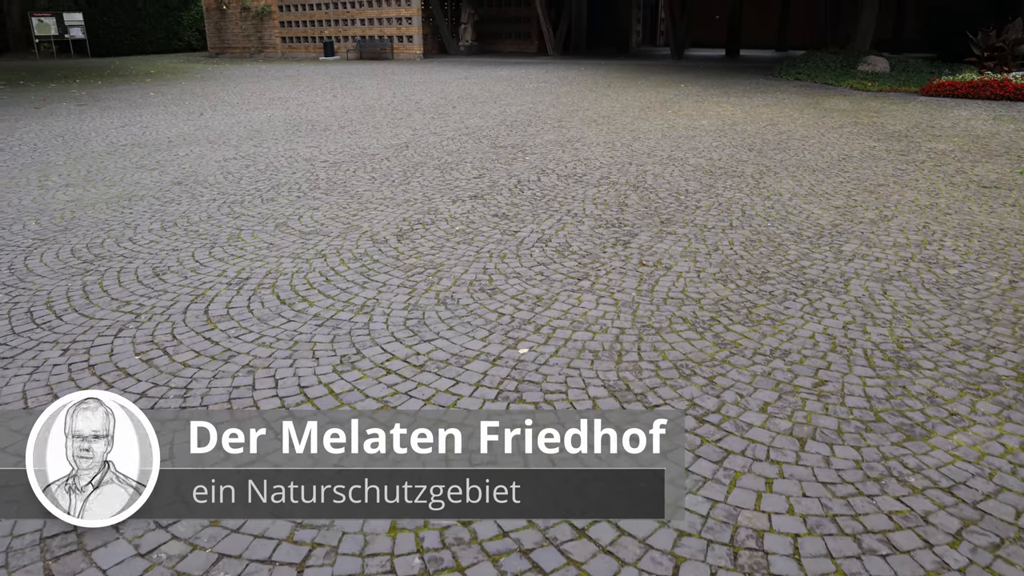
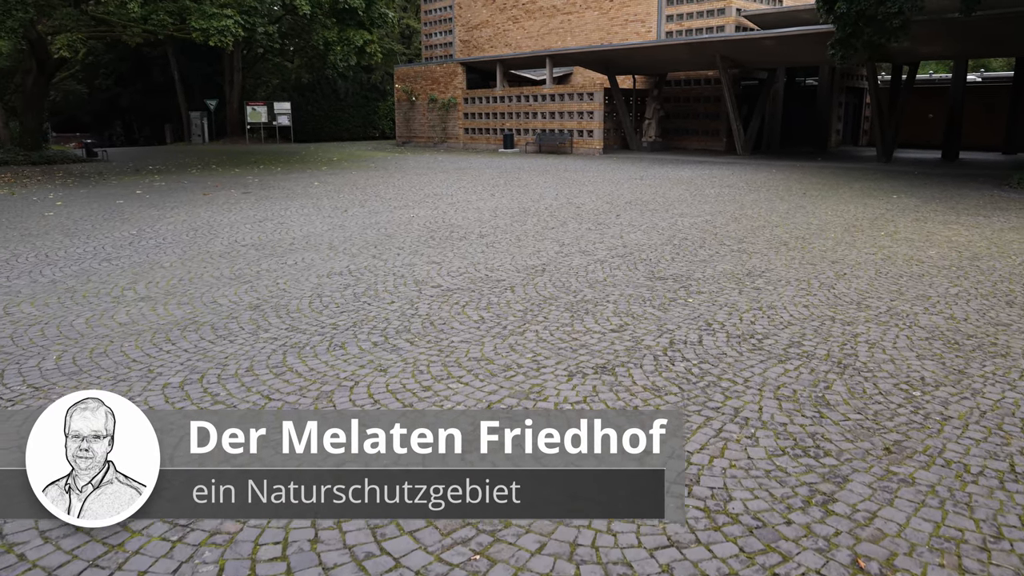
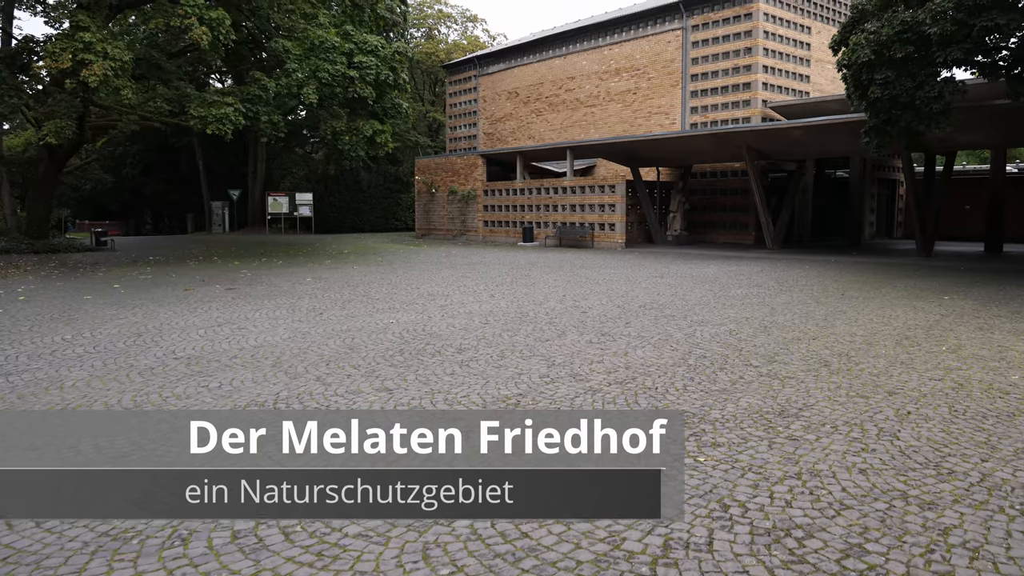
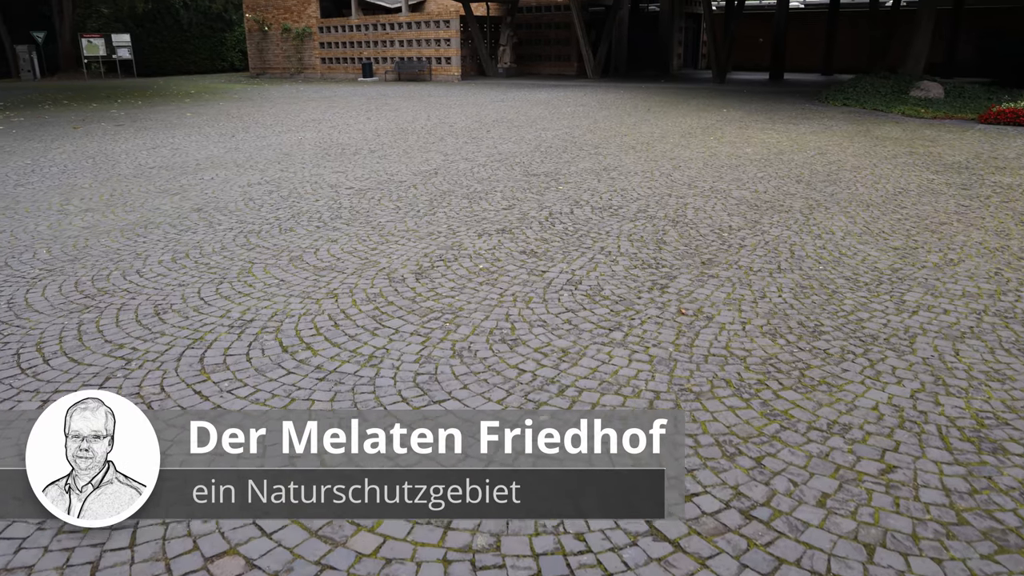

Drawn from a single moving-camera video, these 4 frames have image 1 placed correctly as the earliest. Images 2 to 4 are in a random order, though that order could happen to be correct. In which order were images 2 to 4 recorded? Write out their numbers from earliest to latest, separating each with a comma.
4, 2, 3
